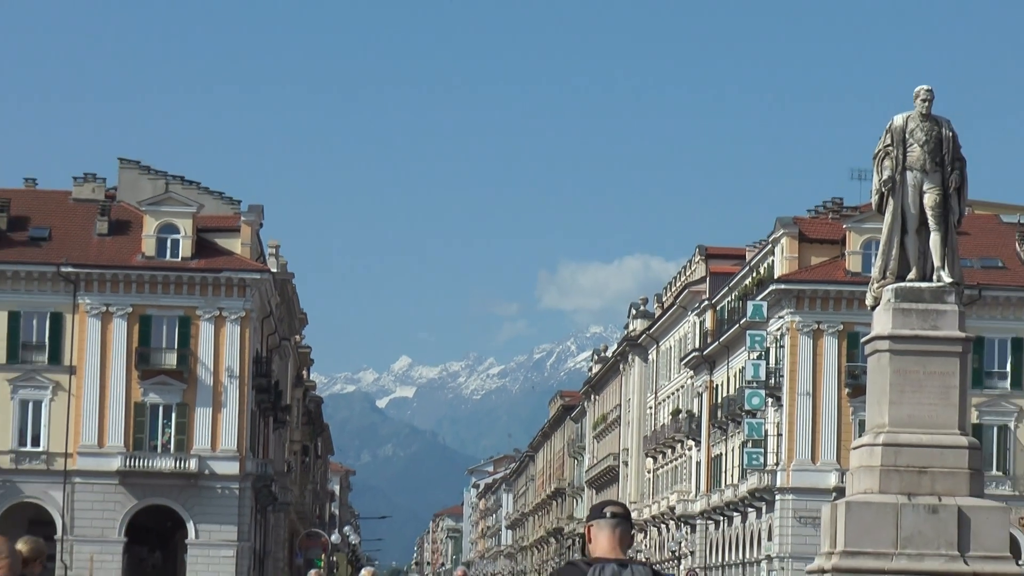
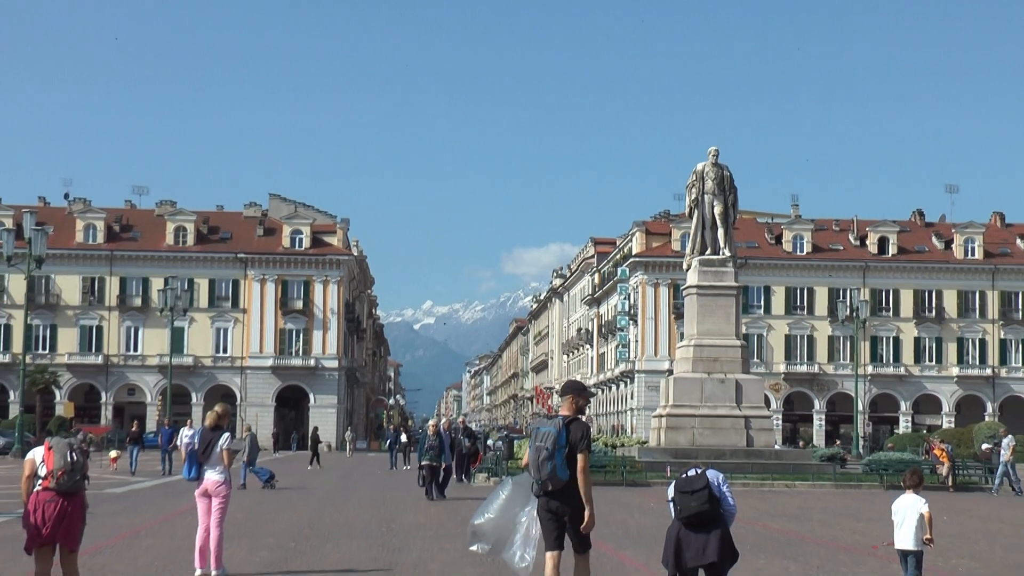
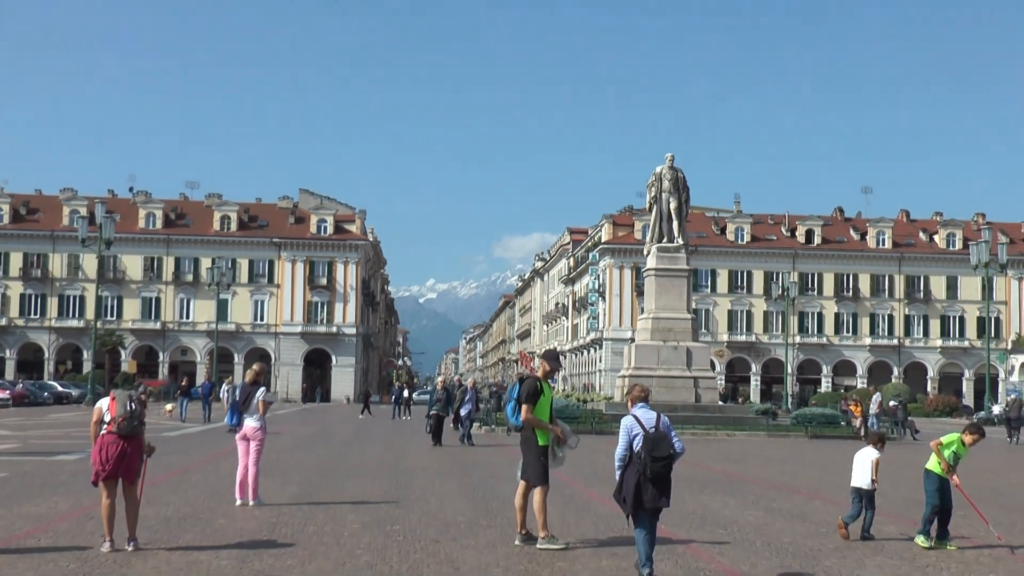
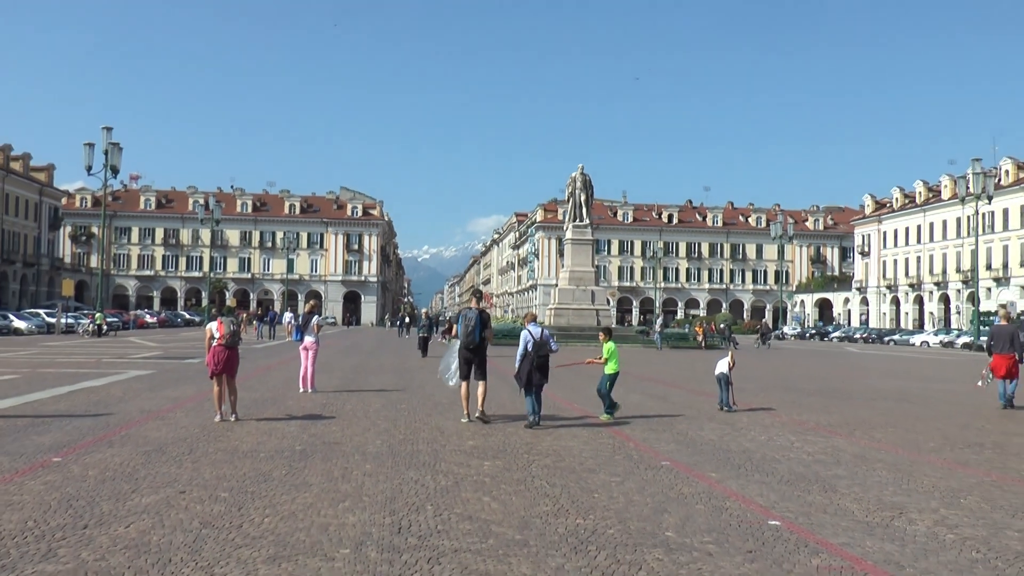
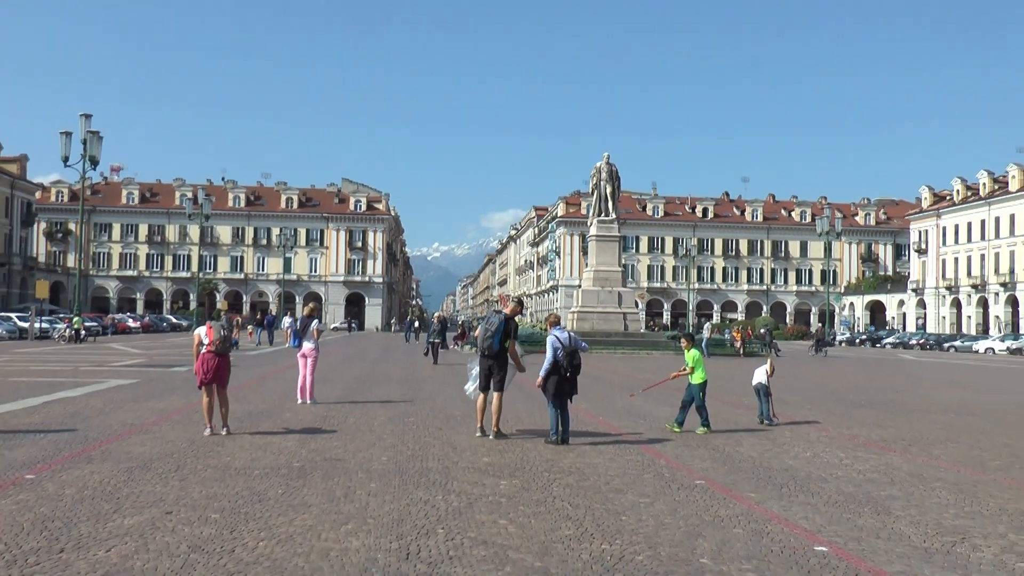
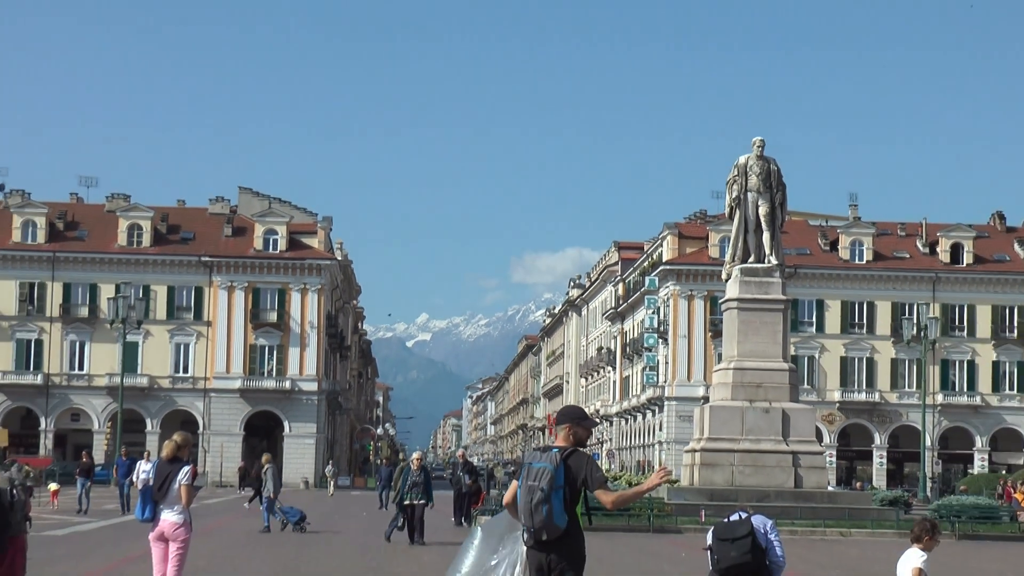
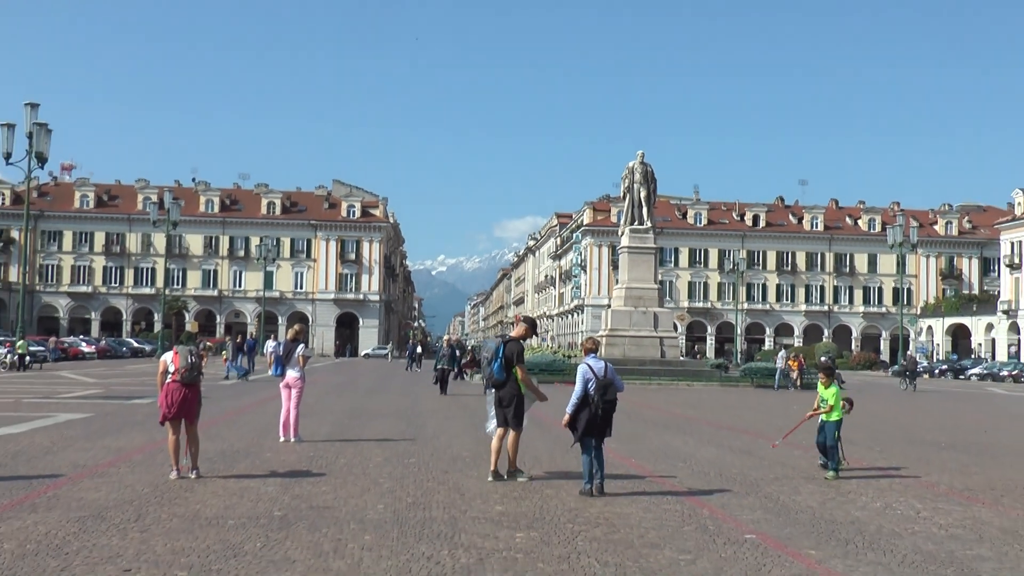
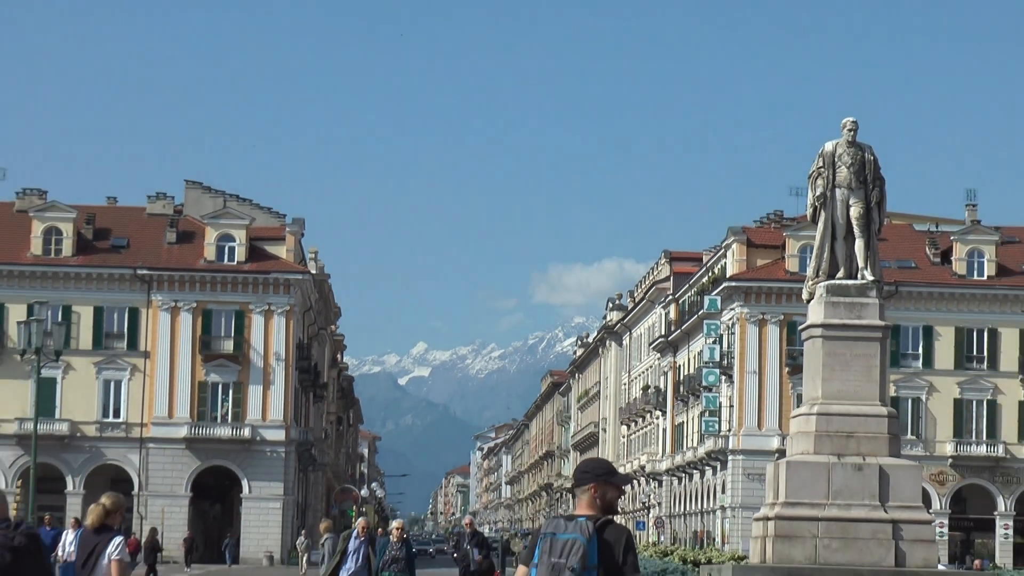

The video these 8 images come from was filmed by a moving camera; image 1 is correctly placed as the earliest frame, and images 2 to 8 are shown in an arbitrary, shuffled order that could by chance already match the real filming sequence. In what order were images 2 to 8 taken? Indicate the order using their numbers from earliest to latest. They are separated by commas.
8, 6, 2, 3, 7, 5, 4
